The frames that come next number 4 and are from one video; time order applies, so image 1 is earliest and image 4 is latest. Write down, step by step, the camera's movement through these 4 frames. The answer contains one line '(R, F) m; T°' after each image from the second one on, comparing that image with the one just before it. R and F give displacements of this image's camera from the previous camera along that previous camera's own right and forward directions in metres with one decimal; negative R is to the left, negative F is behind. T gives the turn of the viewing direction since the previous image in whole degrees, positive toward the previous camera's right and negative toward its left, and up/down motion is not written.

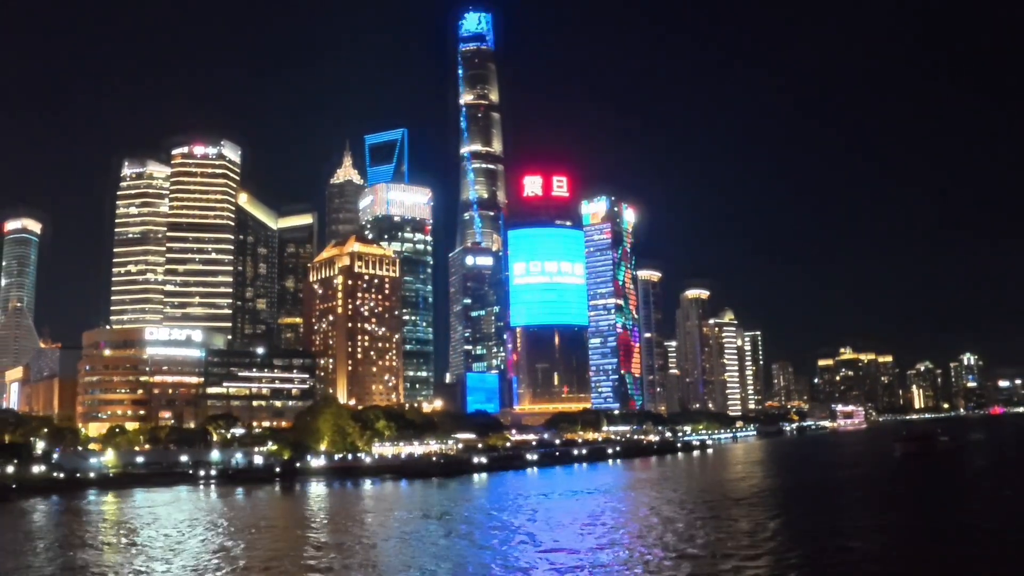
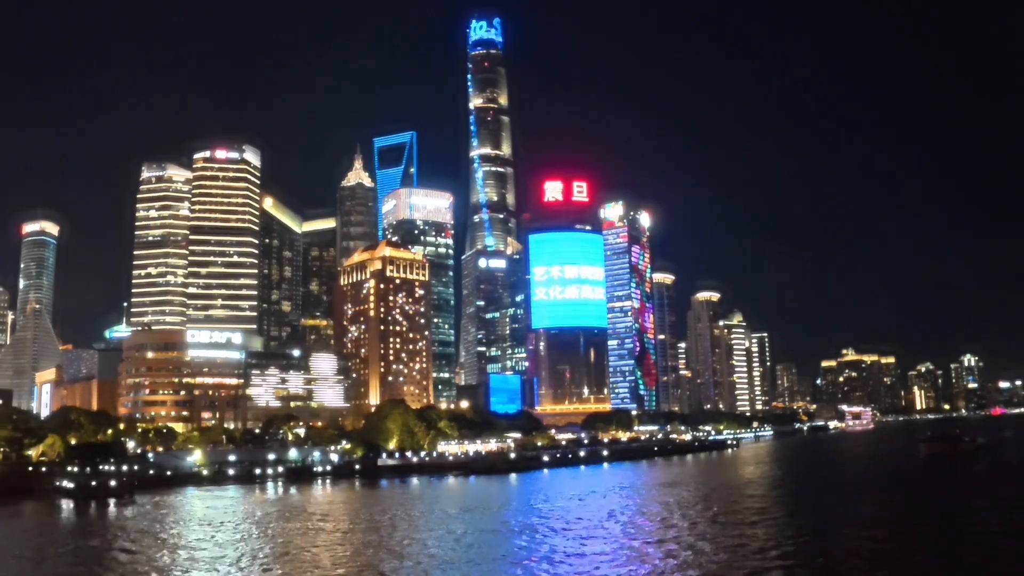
(-5.9, -4.4) m; 0°
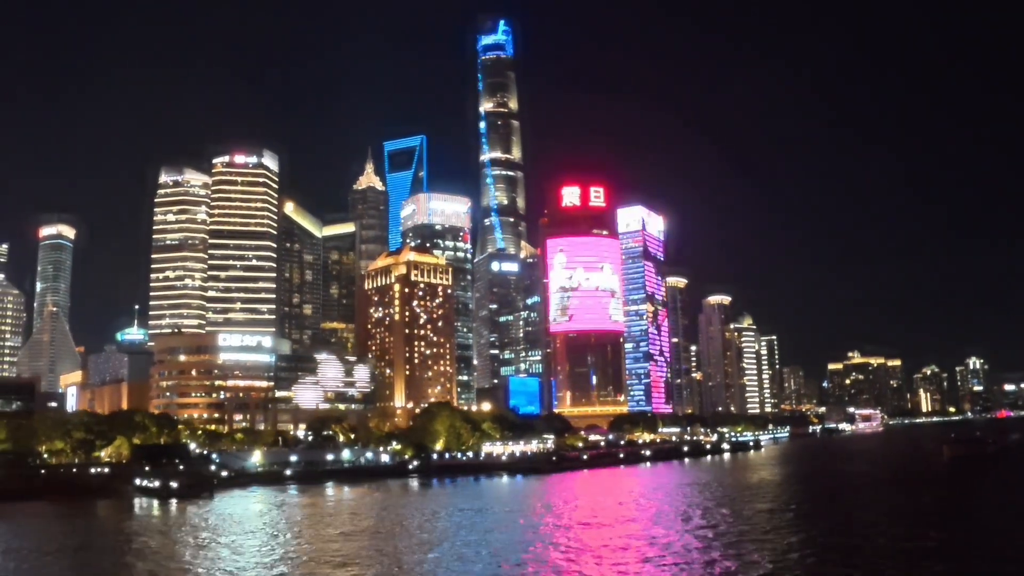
(-4.1, -2.8) m; 0°
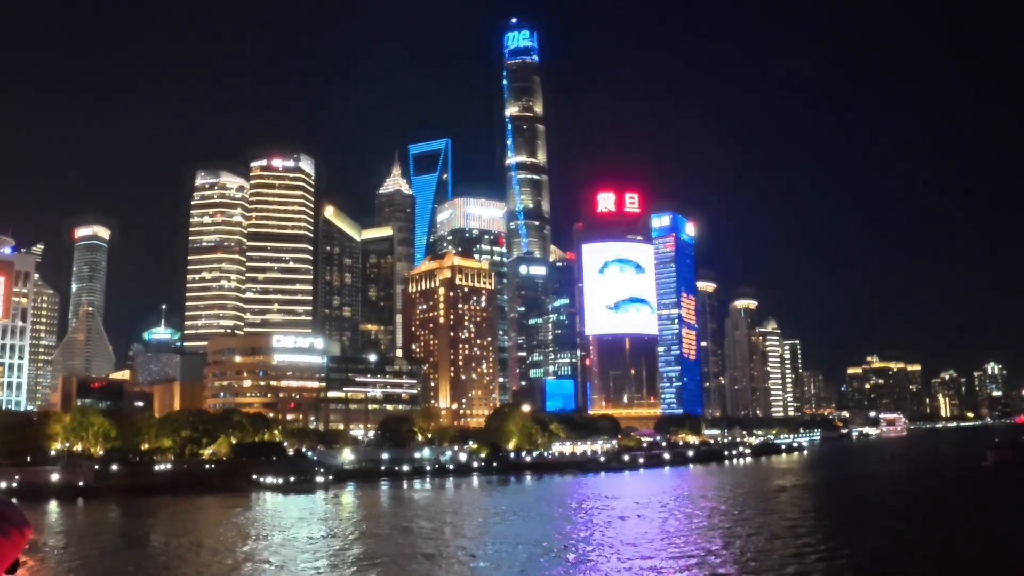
(-6.1, -4.1) m; -1°
